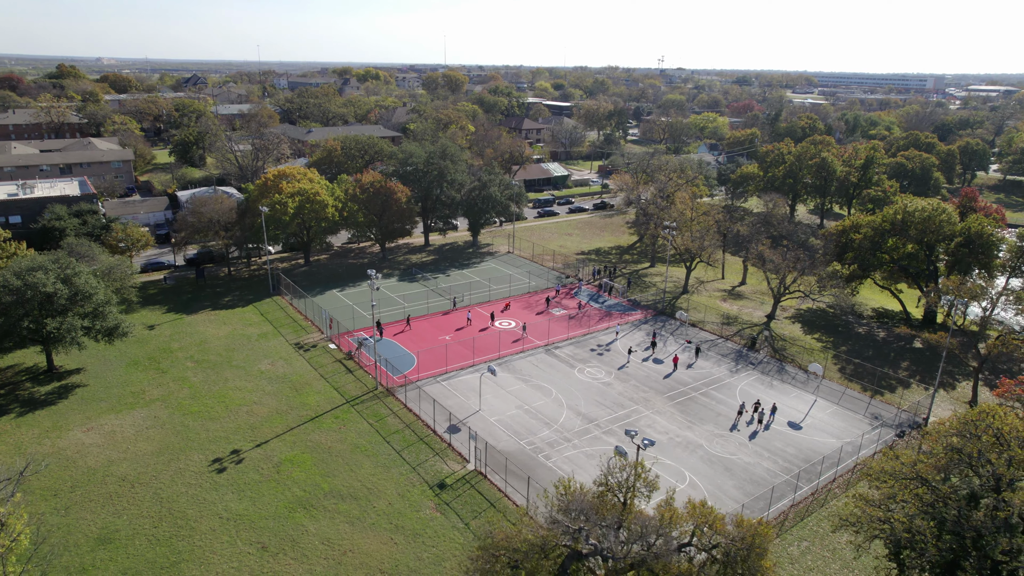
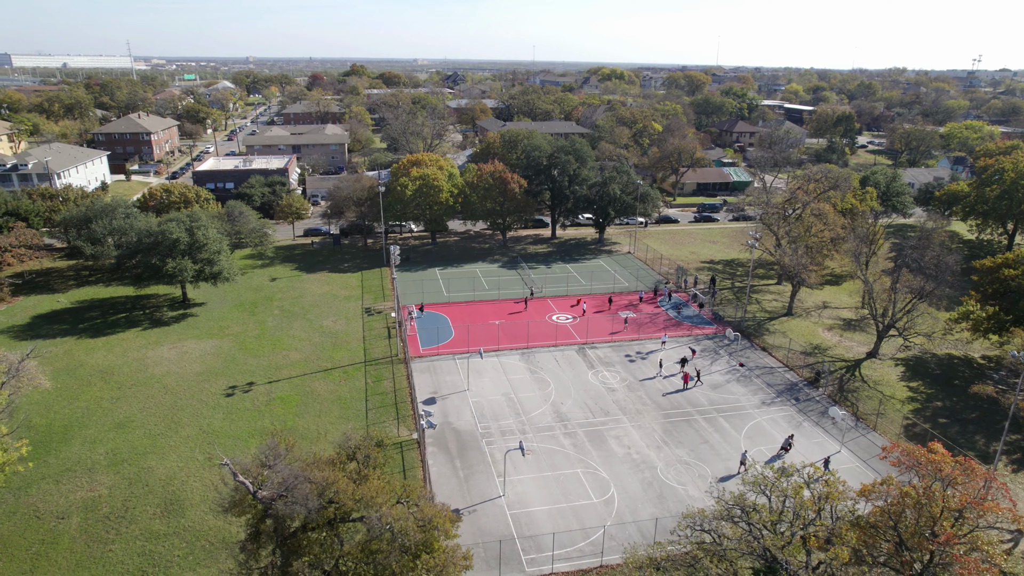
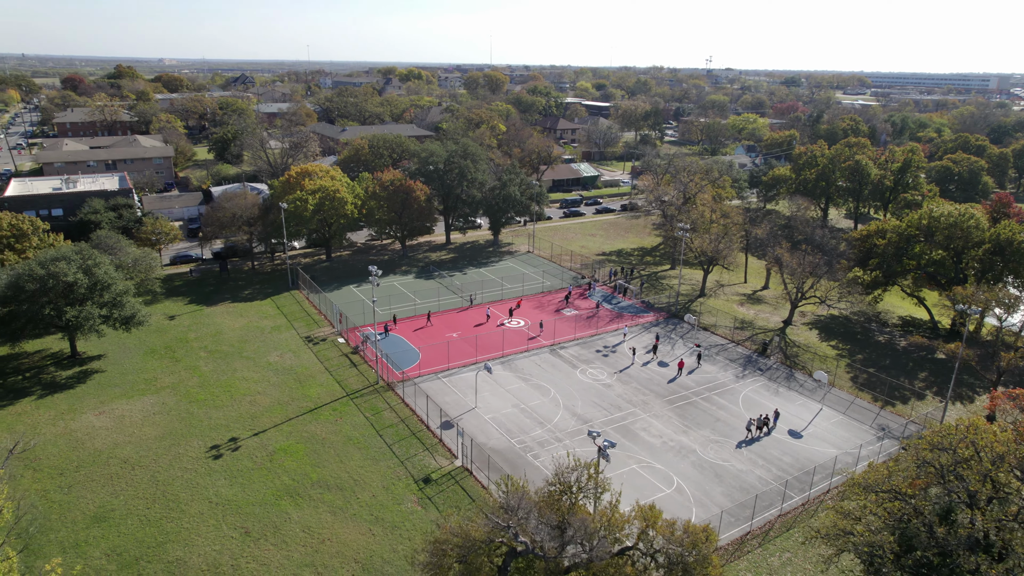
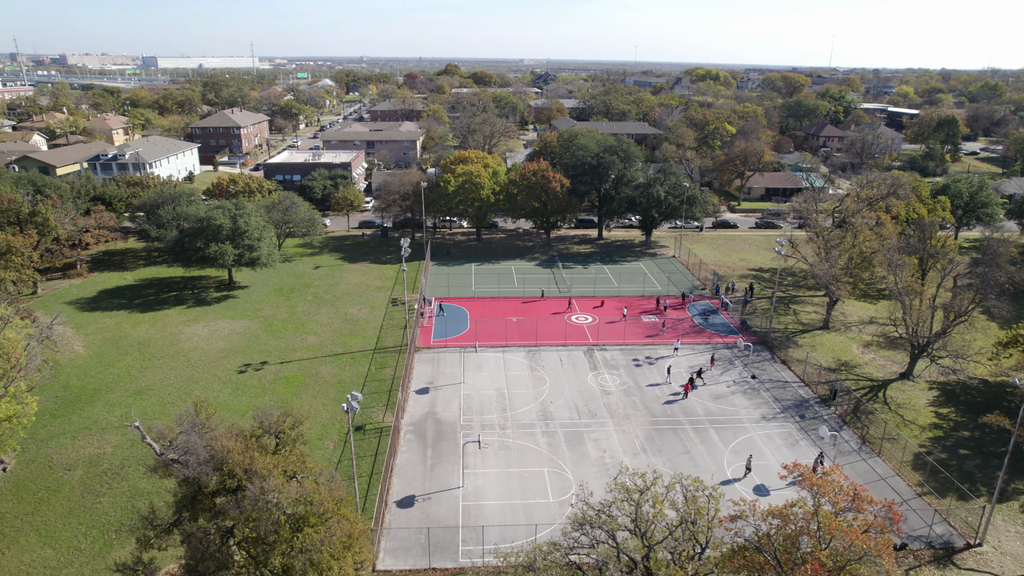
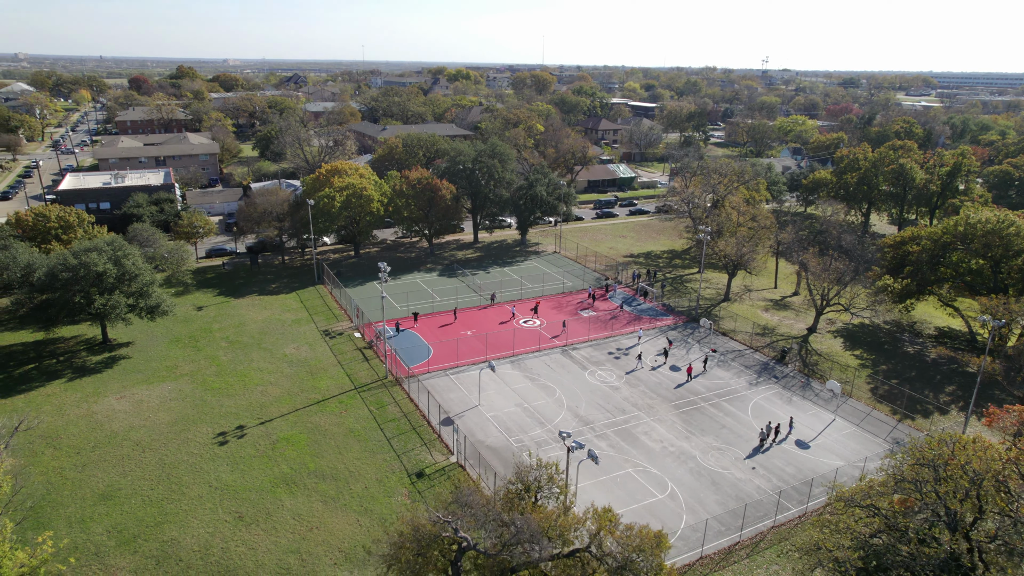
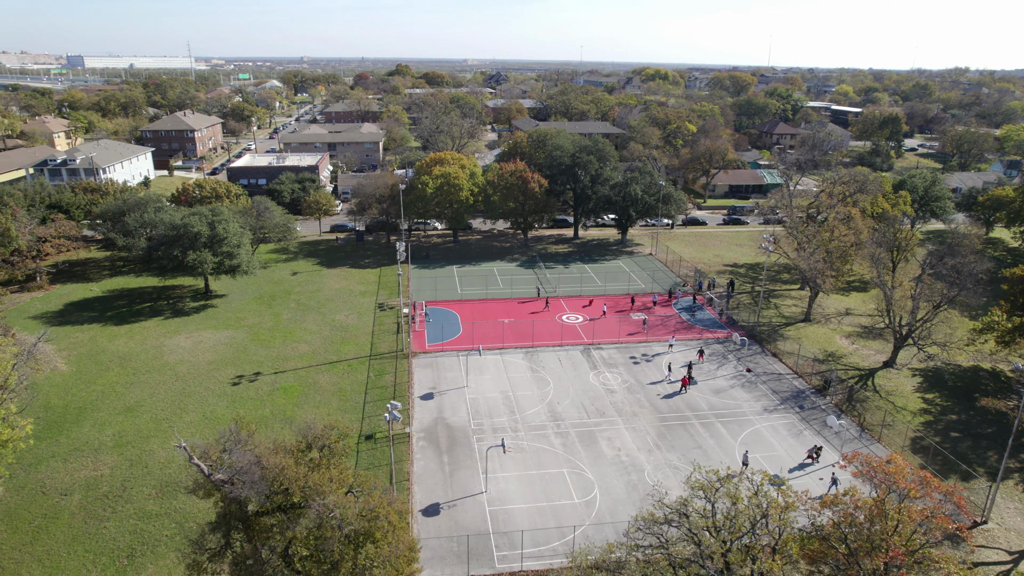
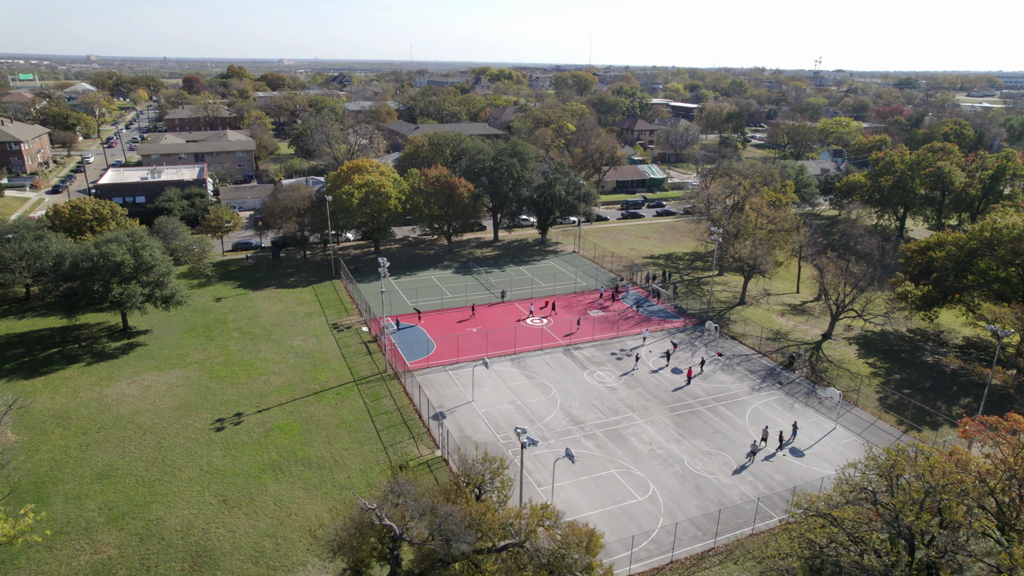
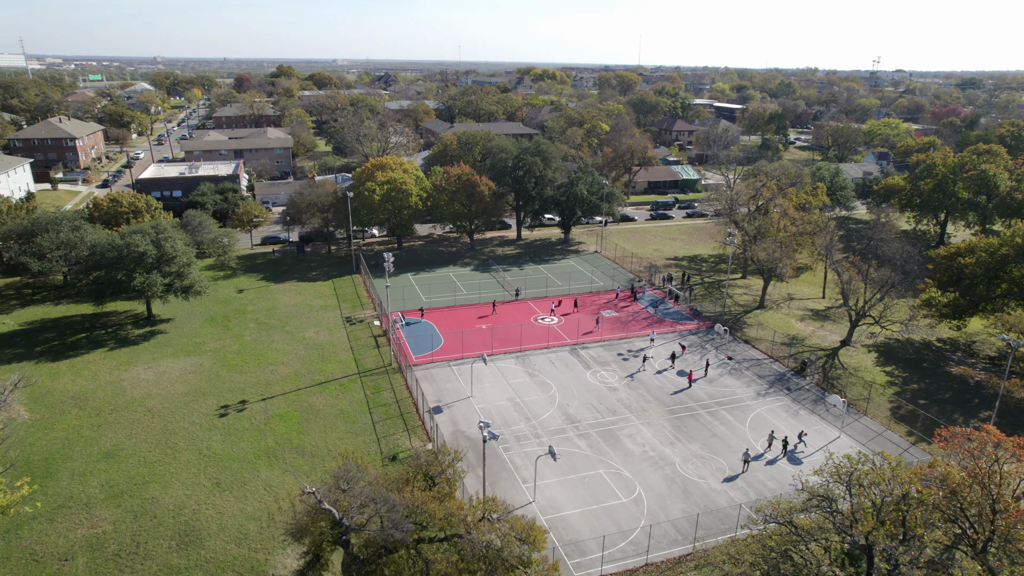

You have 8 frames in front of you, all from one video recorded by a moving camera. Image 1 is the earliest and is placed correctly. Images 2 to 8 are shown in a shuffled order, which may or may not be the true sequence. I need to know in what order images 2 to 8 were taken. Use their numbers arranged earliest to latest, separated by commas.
3, 5, 7, 8, 2, 6, 4
